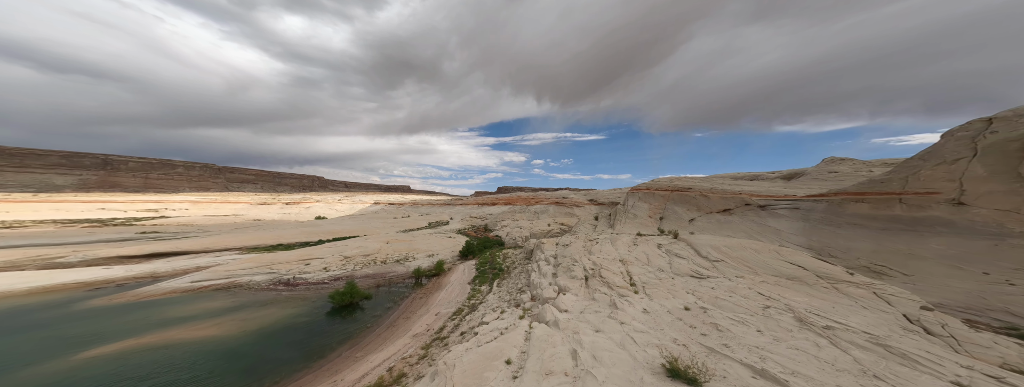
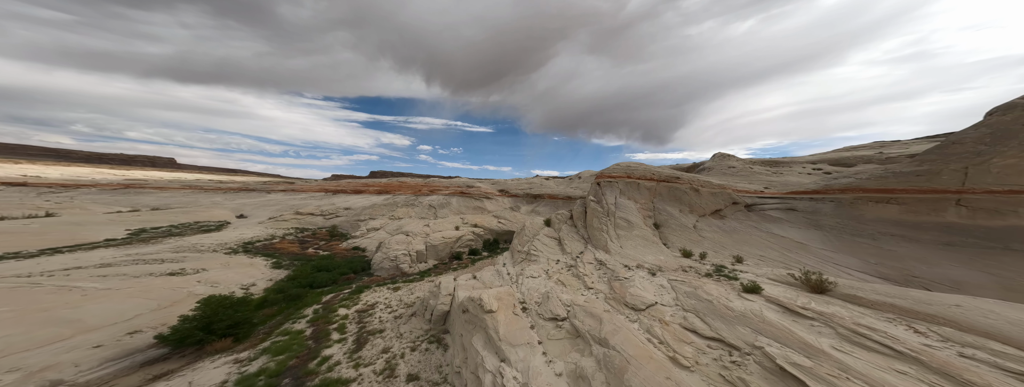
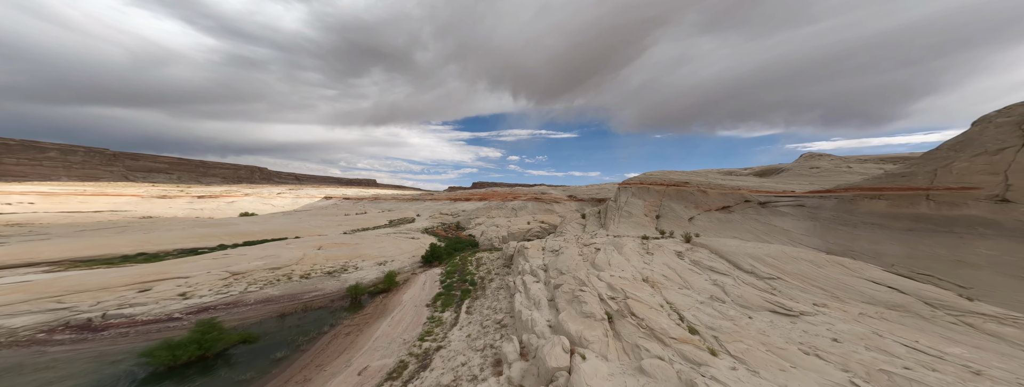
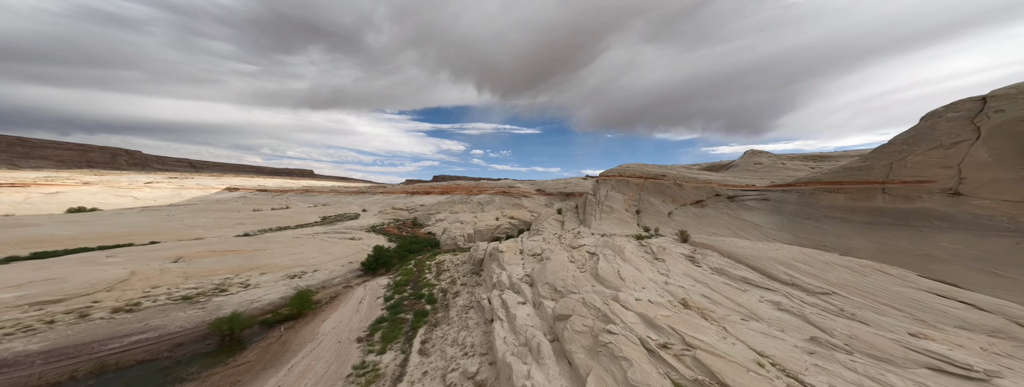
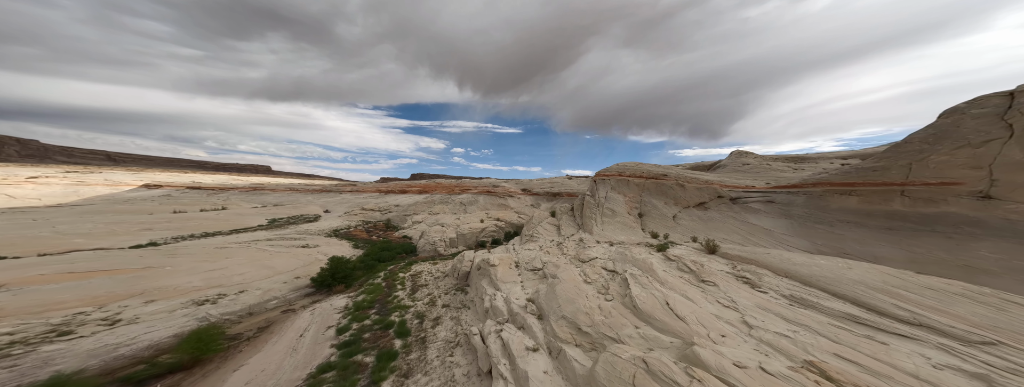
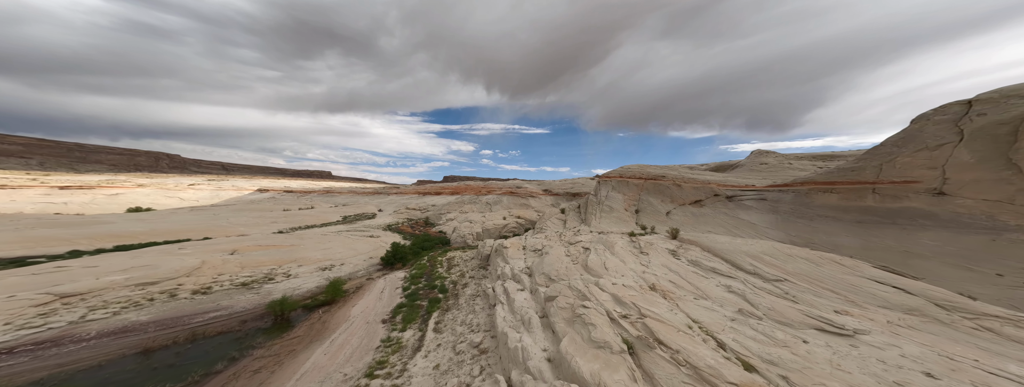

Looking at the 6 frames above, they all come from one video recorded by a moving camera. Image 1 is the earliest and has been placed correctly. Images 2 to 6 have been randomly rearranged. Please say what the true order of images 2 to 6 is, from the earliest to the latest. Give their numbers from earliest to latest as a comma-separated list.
3, 6, 4, 5, 2
